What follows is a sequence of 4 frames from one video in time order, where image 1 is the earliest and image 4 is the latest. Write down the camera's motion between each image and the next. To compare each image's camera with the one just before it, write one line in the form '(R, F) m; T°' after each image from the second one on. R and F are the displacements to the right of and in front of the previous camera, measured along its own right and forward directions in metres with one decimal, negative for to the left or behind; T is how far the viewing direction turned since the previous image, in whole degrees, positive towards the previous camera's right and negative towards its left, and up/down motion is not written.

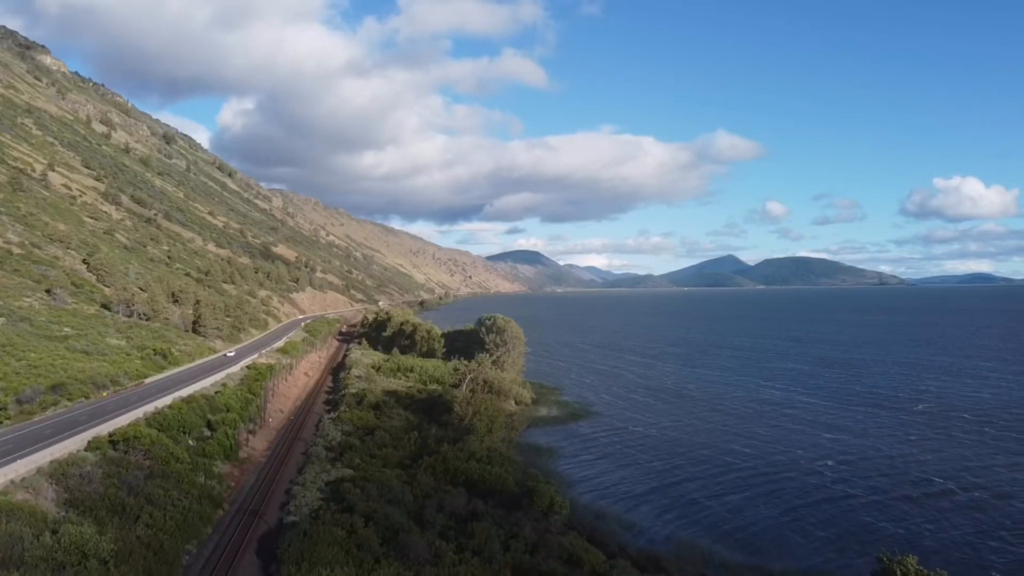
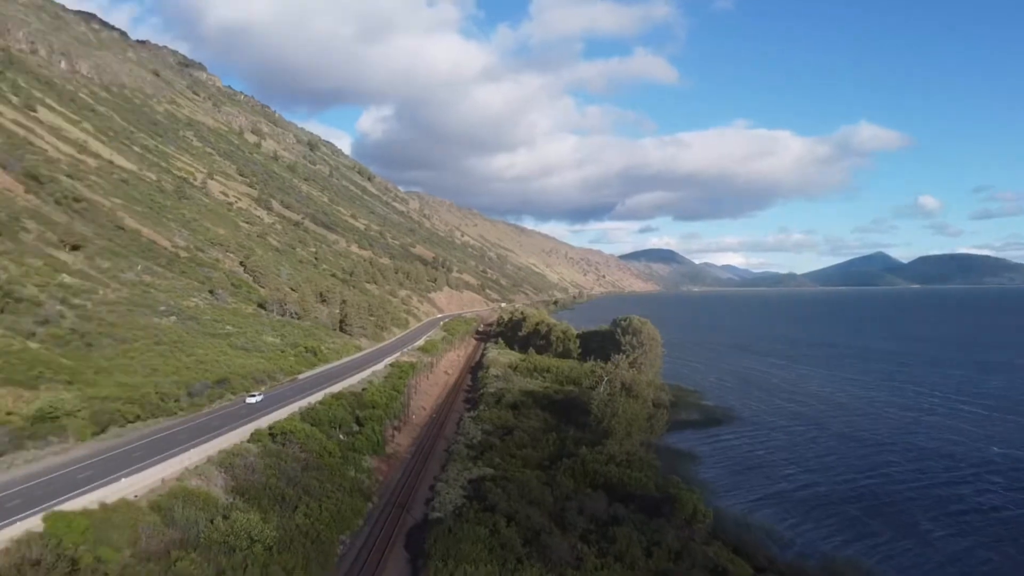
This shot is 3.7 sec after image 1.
(-0.5, +3.2) m; -14°
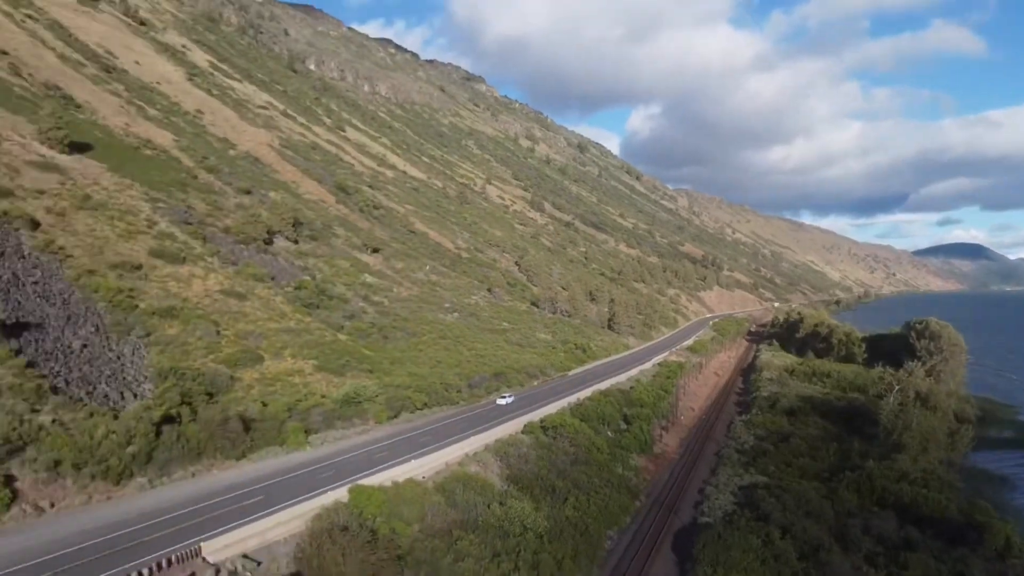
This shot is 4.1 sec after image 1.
(-2.2, +1.8) m; -22°
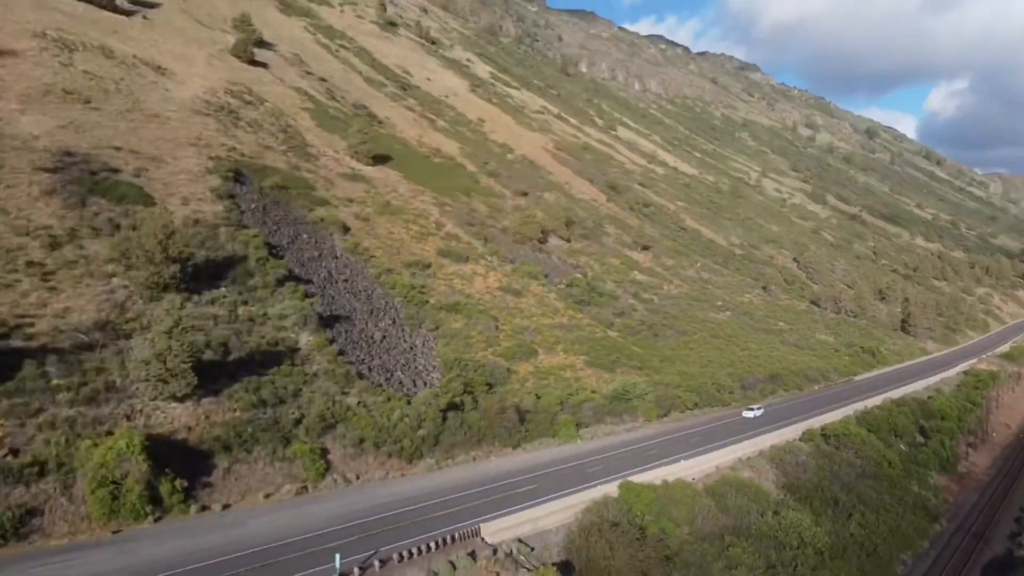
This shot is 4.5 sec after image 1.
(-5.8, -0.6) m; -13°
